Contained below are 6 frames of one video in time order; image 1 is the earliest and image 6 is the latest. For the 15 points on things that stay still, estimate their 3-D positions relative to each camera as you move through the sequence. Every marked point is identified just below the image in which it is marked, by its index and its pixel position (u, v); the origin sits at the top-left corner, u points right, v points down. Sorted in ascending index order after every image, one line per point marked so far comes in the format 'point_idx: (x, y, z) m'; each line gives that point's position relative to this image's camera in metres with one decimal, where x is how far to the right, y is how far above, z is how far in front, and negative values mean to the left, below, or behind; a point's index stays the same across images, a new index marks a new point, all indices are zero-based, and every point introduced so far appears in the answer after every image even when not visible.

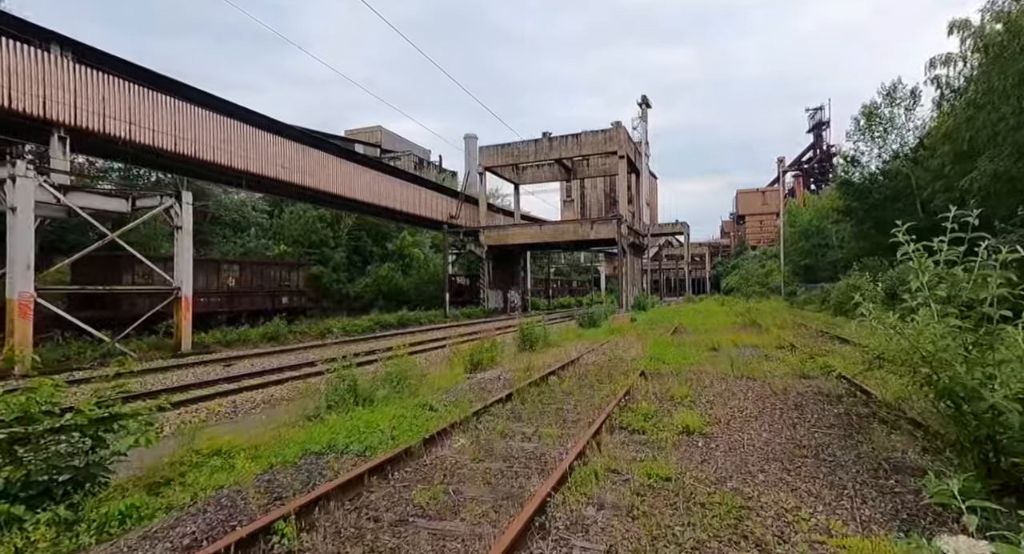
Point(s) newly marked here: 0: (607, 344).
0: (+2.4, -1.7, +13.2) m
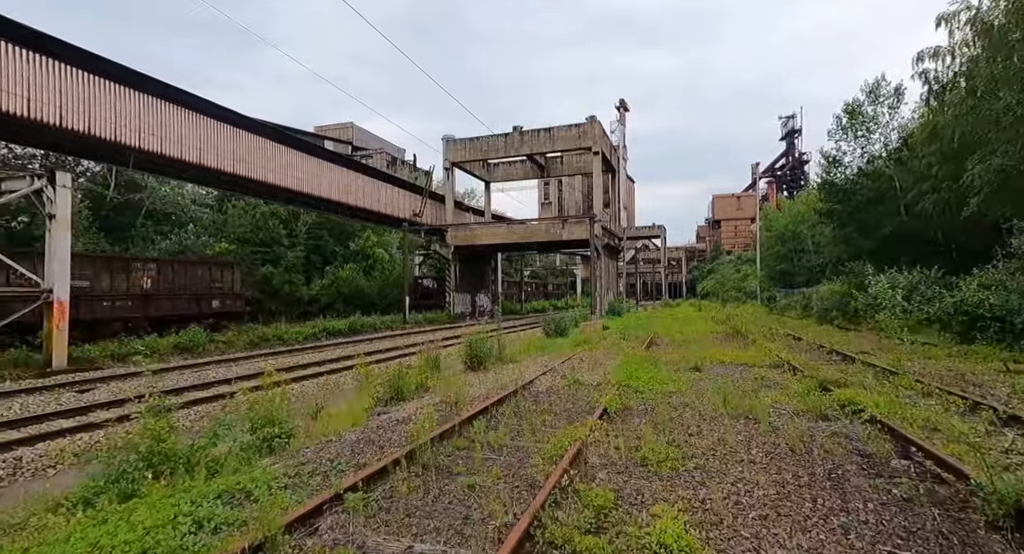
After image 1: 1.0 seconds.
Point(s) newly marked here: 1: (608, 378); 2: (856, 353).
0: (+1.2, -1.7, +11.1) m
1: (+1.6, -1.6, +8.8) m
2: (+7.6, -1.7, +12.0) m
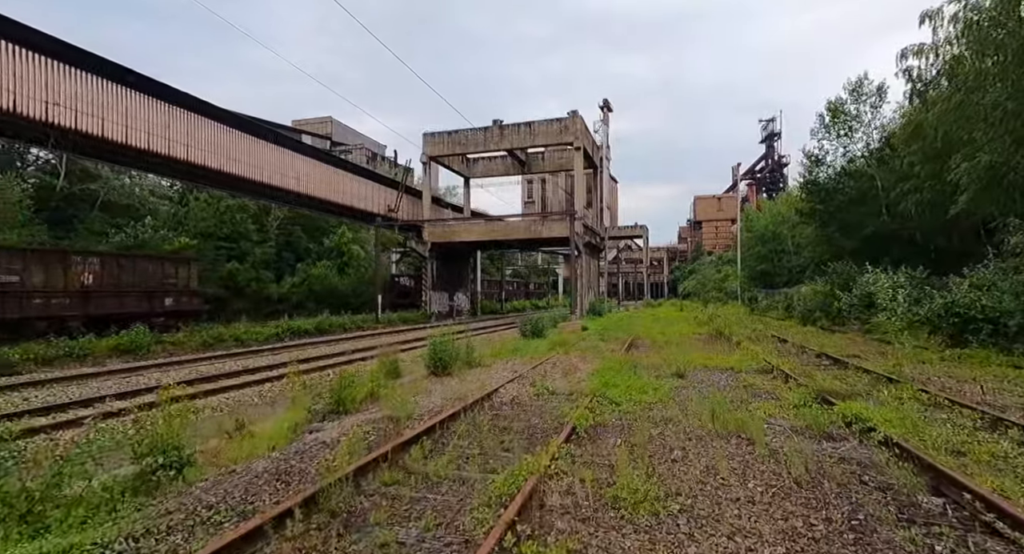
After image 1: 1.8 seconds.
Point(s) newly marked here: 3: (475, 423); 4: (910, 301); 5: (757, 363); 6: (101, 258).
0: (+0.6, -1.7, +10.1) m
1: (+1.0, -1.6, +7.8) m
2: (+7.0, -1.7, +11.3) m
3: (-0.4, -1.5, +5.7) m
4: (+11.6, -0.7, +15.7) m
5: (+4.6, -1.6, +10.1) m
6: (-12.5, +0.6, +16.4) m
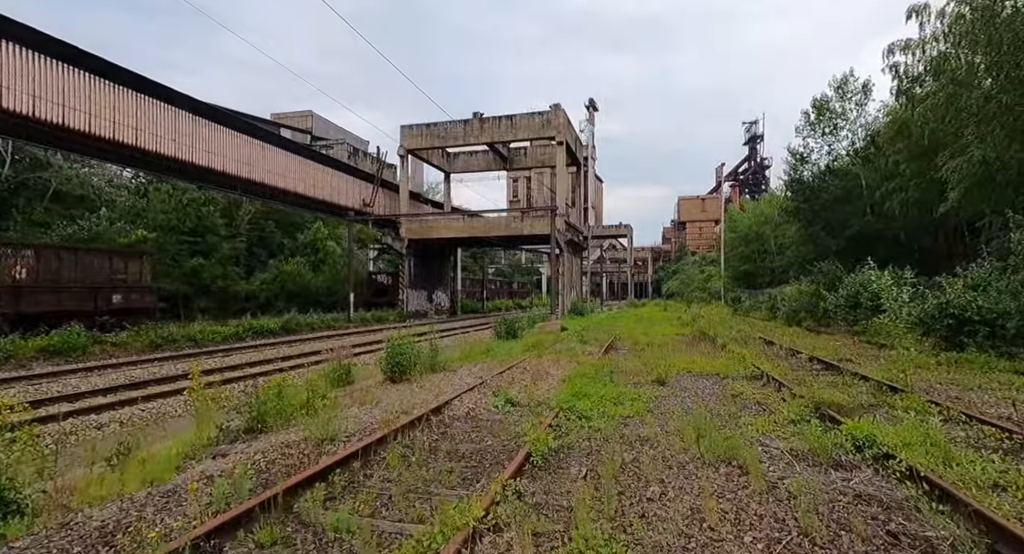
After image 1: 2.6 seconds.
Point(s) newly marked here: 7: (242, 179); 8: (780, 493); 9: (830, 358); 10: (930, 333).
0: (0.0, -1.6, +9.2) m
1: (+0.5, -1.5, +6.9) m
2: (+6.4, -1.6, +10.5) m
3: (-0.9, -1.5, +4.7) m
4: (+10.9, -0.7, +15.0) m
5: (+4.0, -1.6, +9.2) m
6: (-13.3, +0.8, +15.1) m
7: (-9.5, +3.4, +18.9) m
8: (+1.8, -1.5, +3.7) m
9: (+6.1, -1.6, +10.3) m
10: (+9.8, -1.3, +12.7) m
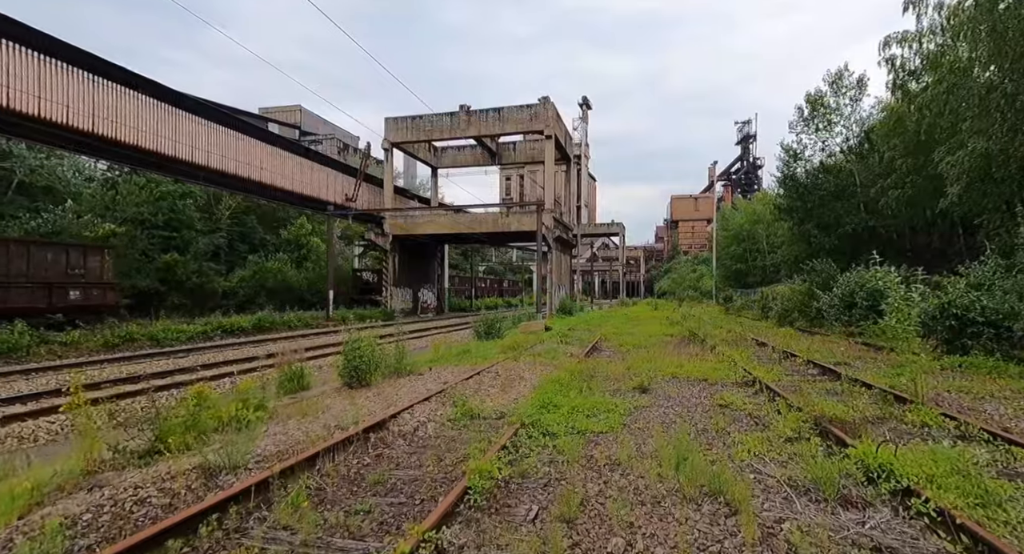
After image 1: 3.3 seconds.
0: (-0.5, -1.6, +8.4) m
1: (0.0, -1.5, +6.1) m
2: (+5.9, -1.6, +9.8) m
3: (-1.3, -1.4, +3.8) m
4: (+10.3, -0.7, +14.4) m
5: (+3.5, -1.5, +8.5) m
6: (-13.8, +0.9, +14.1) m
7: (-10.1, +3.6, +18.0) m
8: (+1.4, -1.4, +2.9) m
9: (+5.6, -1.5, +9.6) m
10: (+9.3, -1.3, +12.0) m
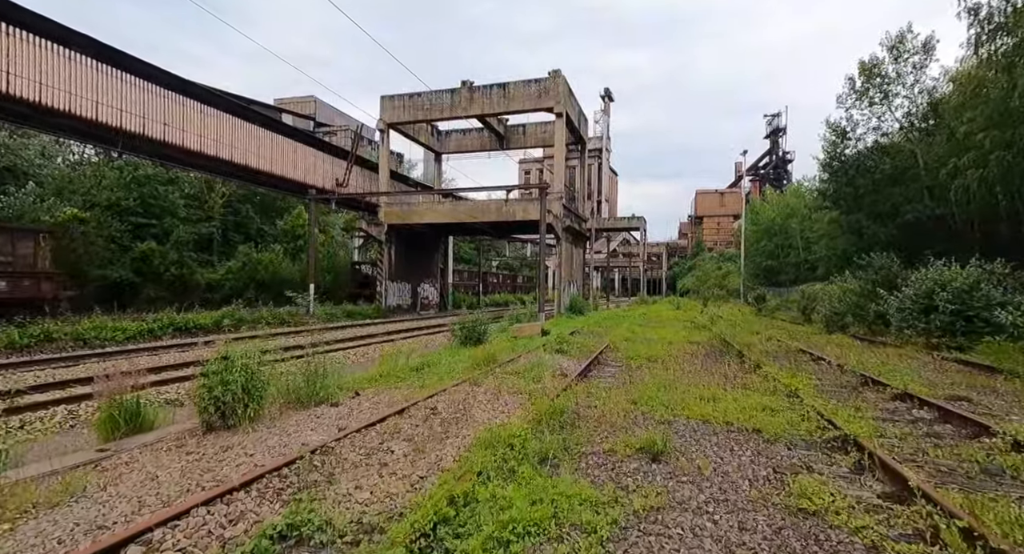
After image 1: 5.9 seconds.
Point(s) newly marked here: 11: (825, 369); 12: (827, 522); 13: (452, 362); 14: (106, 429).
0: (-1.1, -1.4, +5.4) m
1: (-0.7, -1.4, +3.1) m
2: (+5.3, -1.5, +6.6) m
3: (-2.0, -1.3, +0.9) m
4: (+10.0, -0.6, +11.0) m
5: (+2.9, -1.4, +5.4) m
6: (-14.2, +1.2, +11.7) m
7: (-10.2, +3.9, +15.4) m
8: (+0.6, -1.4, -0.1) m
9: (+5.1, -1.4, +6.4) m
10: (+8.9, -1.2, +8.6) m
11: (+5.3, -1.5, +9.0) m
12: (+1.9, -1.4, +3.2) m
13: (-1.1, -1.5, +9.5) m
14: (-3.9, -1.4, +5.2) m
